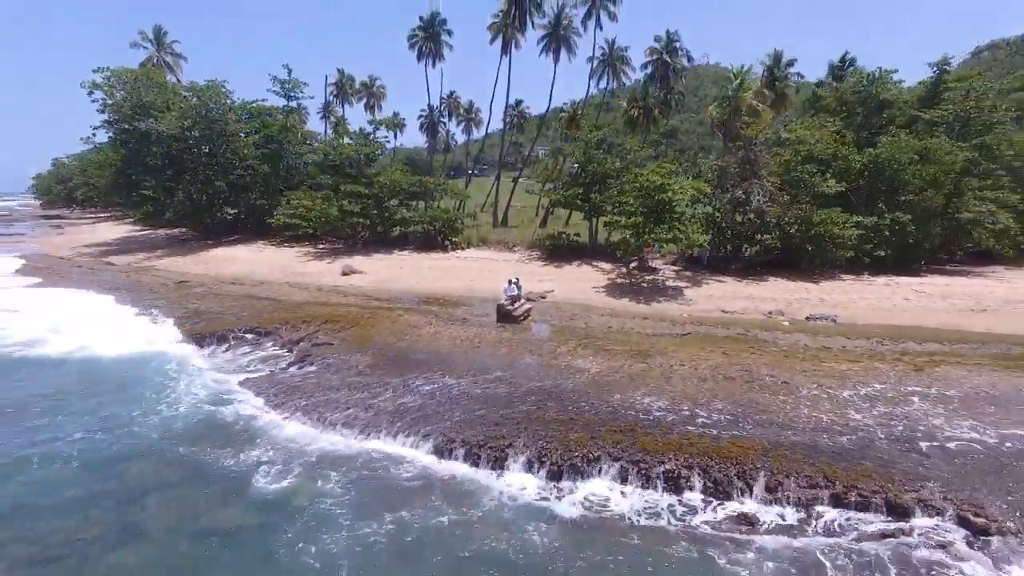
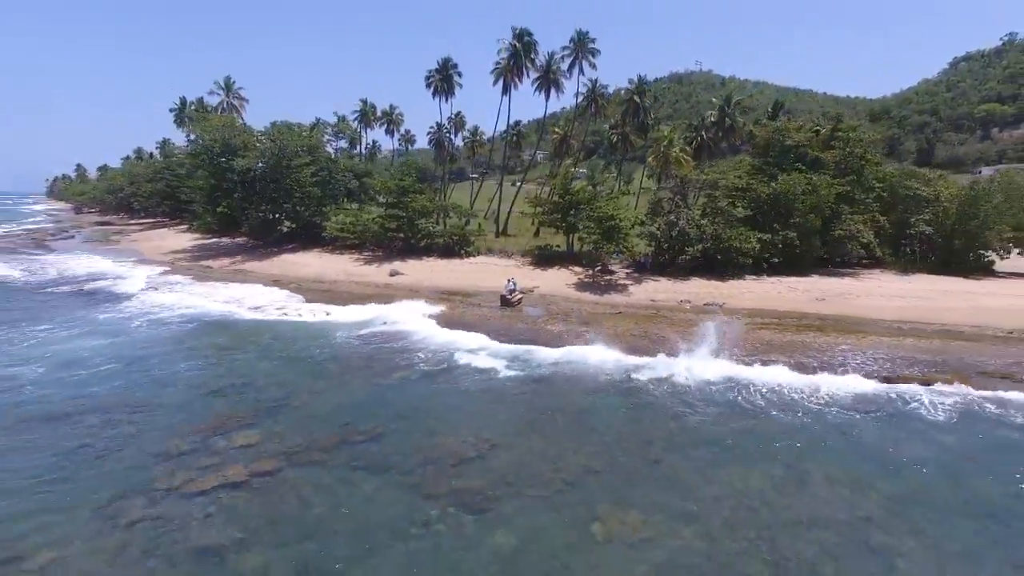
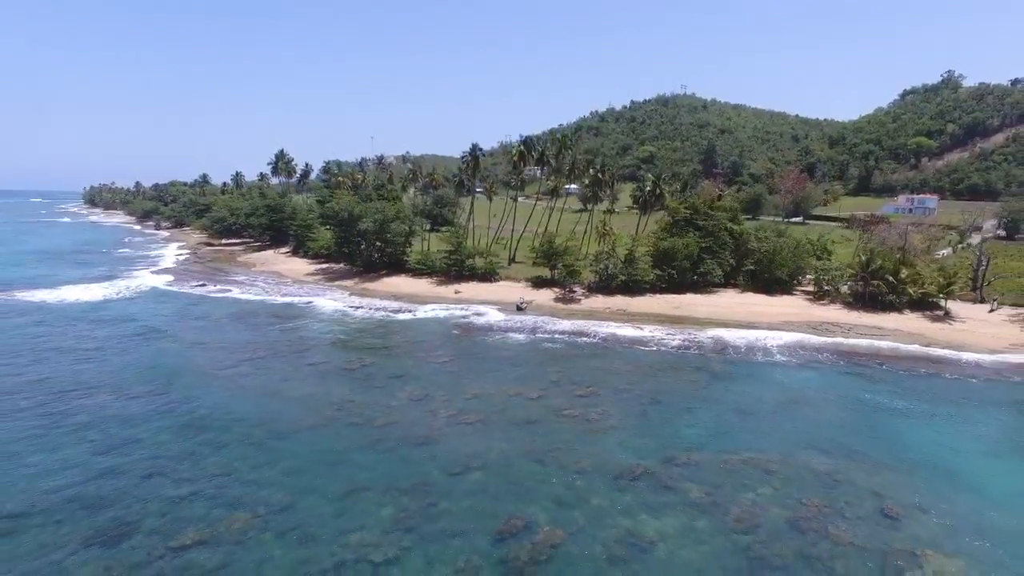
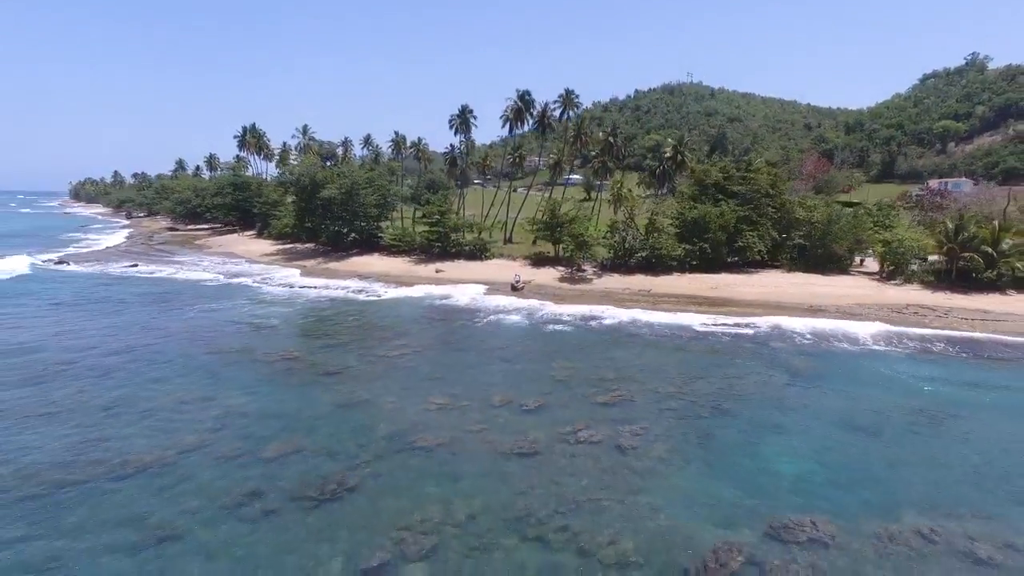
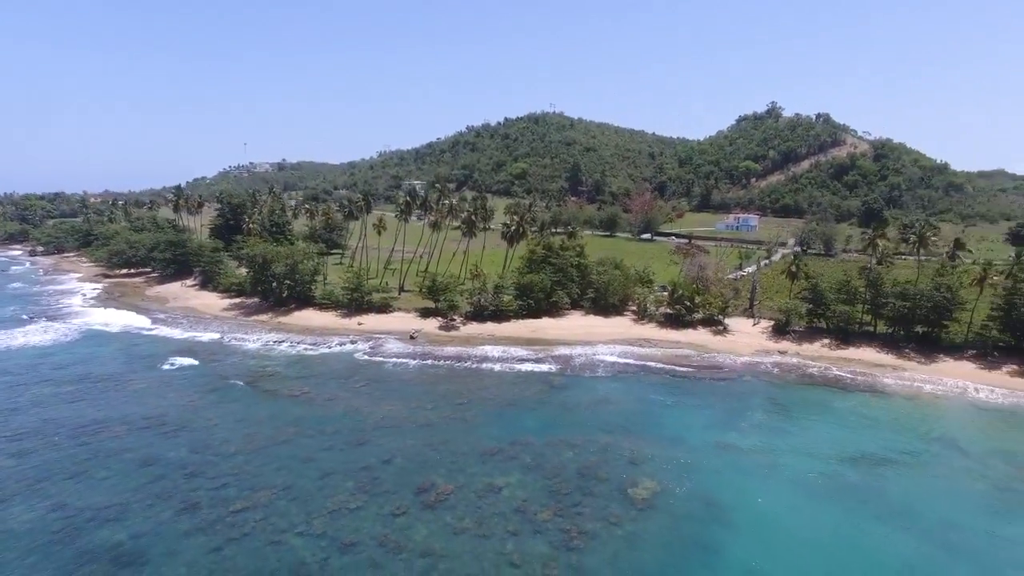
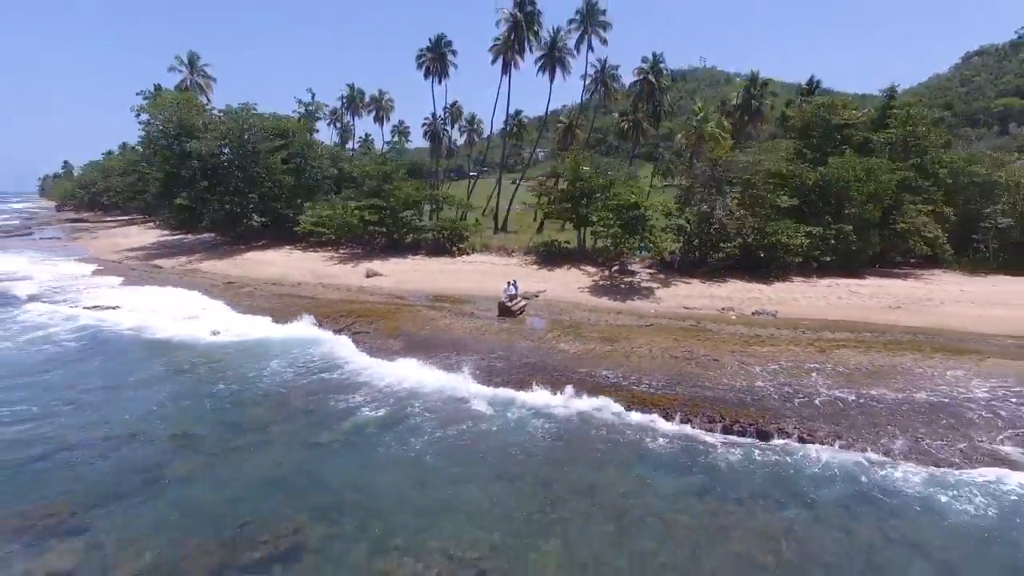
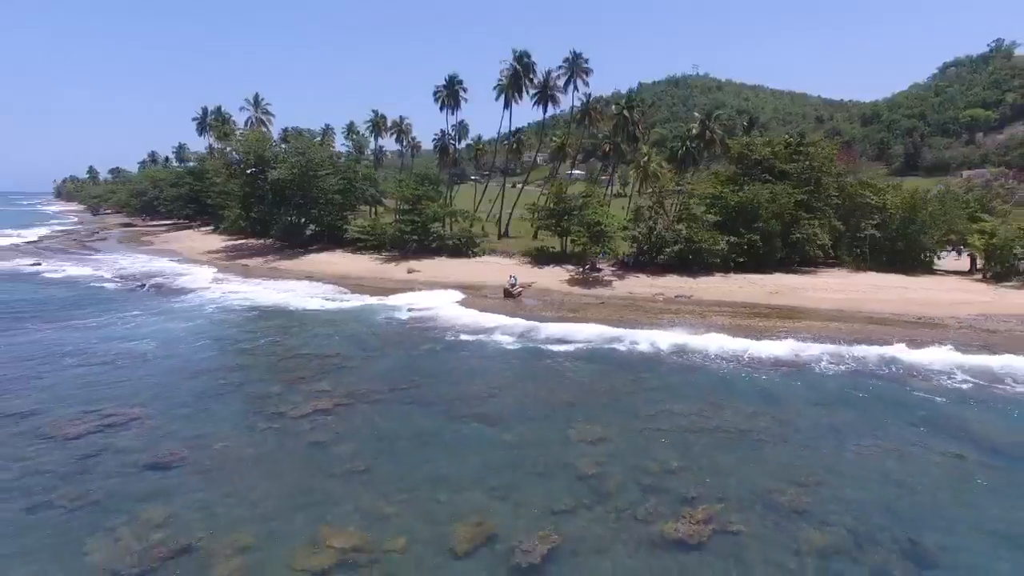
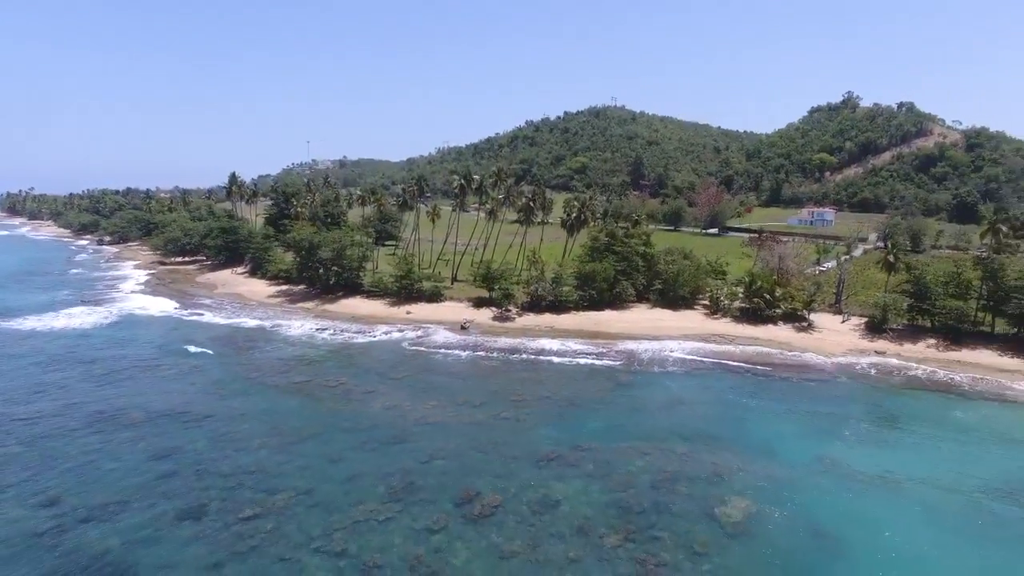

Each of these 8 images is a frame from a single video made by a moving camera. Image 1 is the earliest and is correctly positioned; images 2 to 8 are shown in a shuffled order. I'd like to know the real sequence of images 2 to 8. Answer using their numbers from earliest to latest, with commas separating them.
6, 2, 7, 4, 3, 8, 5
